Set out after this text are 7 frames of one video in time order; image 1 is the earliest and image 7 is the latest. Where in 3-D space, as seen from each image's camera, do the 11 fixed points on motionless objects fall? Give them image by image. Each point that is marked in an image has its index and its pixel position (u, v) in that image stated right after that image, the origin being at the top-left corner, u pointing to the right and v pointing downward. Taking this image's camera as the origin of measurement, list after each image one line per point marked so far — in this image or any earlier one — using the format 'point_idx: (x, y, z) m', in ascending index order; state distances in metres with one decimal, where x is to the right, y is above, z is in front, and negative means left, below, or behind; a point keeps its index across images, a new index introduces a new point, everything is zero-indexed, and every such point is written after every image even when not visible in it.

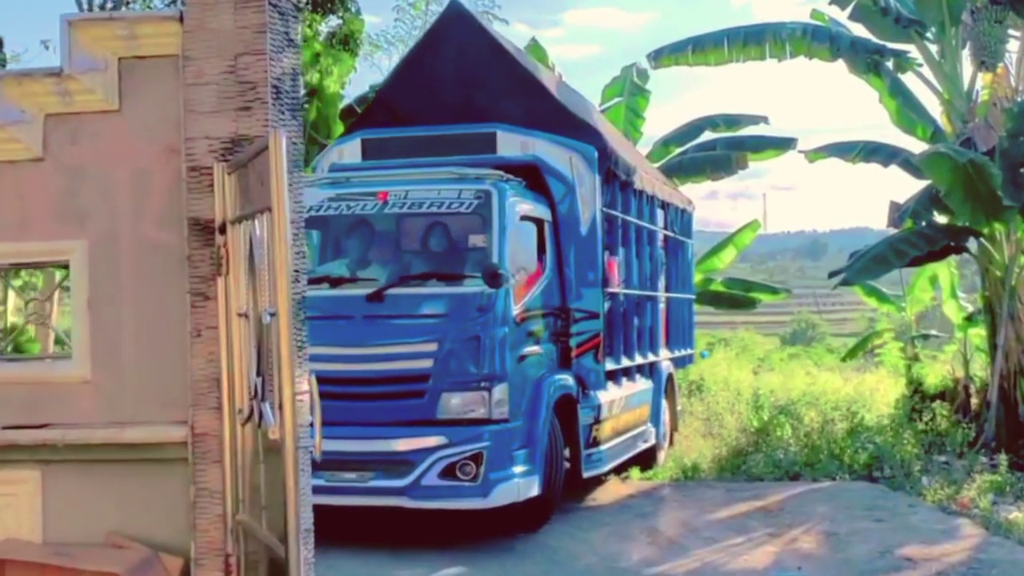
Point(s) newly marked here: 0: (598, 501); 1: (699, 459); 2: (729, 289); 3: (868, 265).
0: (+0.7, -1.7, +9.8) m
1: (+2.0, -1.8, +12.6) m
2: (+3.7, 0.0, +19.9) m
3: (+3.7, +0.2, +12.4) m
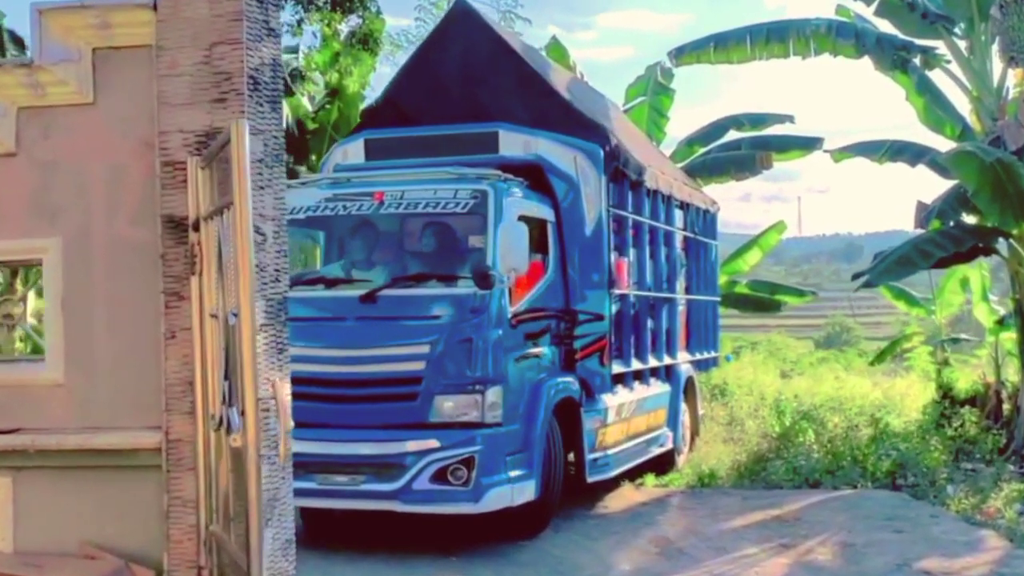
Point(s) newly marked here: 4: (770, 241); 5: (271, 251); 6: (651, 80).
0: (+0.8, -1.8, +9.5) m
1: (+2.1, -1.8, +12.3) m
2: (+4.0, -0.1, +19.6) m
3: (+3.9, +0.2, +12.1) m
4: (+4.3, +0.8, +19.9) m
5: (-1.0, +0.2, +5.0) m
6: (+2.4, +3.5, +19.9) m
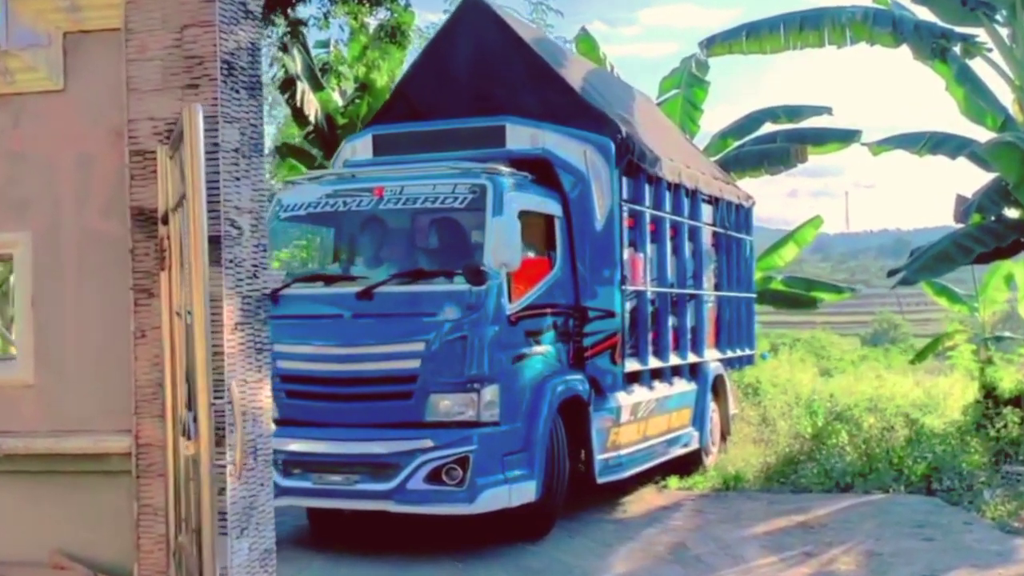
0: (+0.9, -1.7, +9.2) m
1: (+2.4, -1.8, +11.9) m
2: (+4.5, 0.0, +19.1) m
3: (+4.1, +0.3, +11.7) m
4: (+4.8, +0.8, +19.4) m
5: (-1.1, +0.2, +4.7) m
6: (+2.9, +3.5, +19.5) m
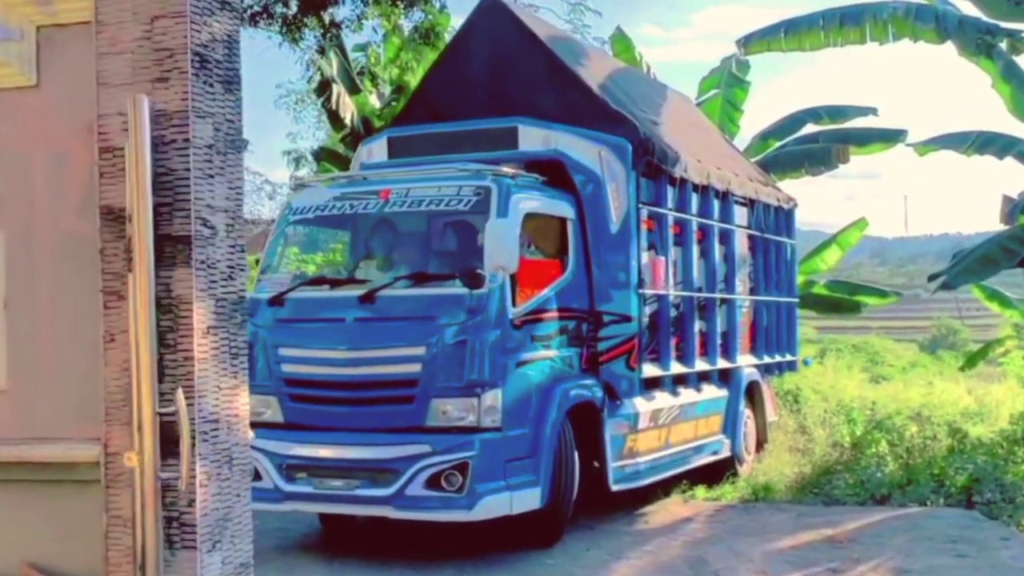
0: (+1.0, -1.8, +8.9) m
1: (+2.6, -1.8, +11.6) m
2: (+5.1, -0.1, +18.7) m
3: (+4.3, +0.2, +11.2) m
4: (+5.4, +0.8, +18.9) m
5: (-1.1, +0.2, +4.5) m
6: (+3.4, +3.5, +19.1) m
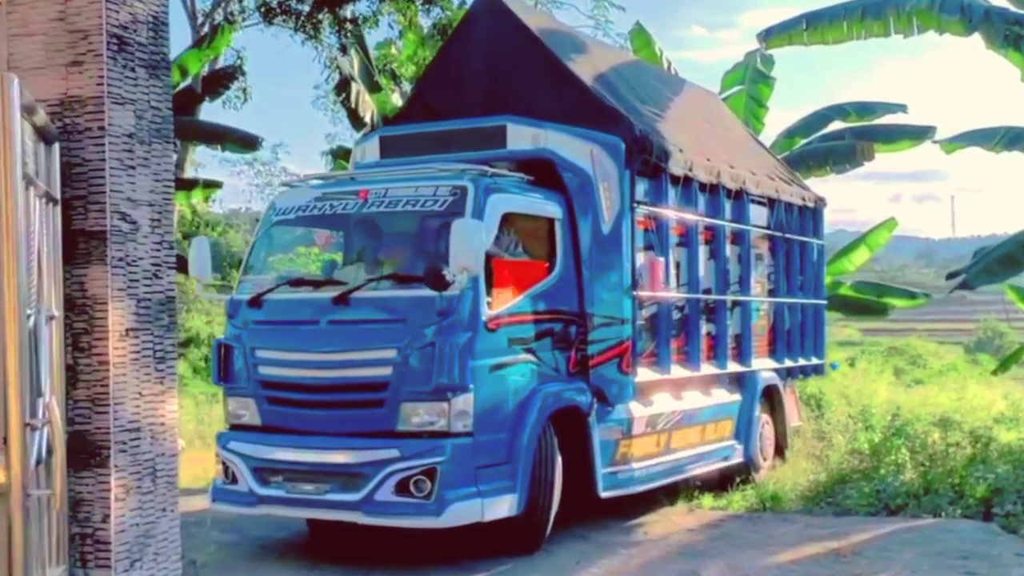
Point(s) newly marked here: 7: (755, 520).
0: (+1.0, -1.8, +8.5) m
1: (+2.6, -1.8, +11.1) m
2: (+5.3, -0.1, +18.2) m
3: (+4.4, +0.2, +10.7) m
4: (+5.7, +0.8, +18.4) m
5: (-1.3, +0.2, +4.2) m
6: (+3.7, +3.5, +18.6) m
7: (+1.8, -1.8, +9.0) m
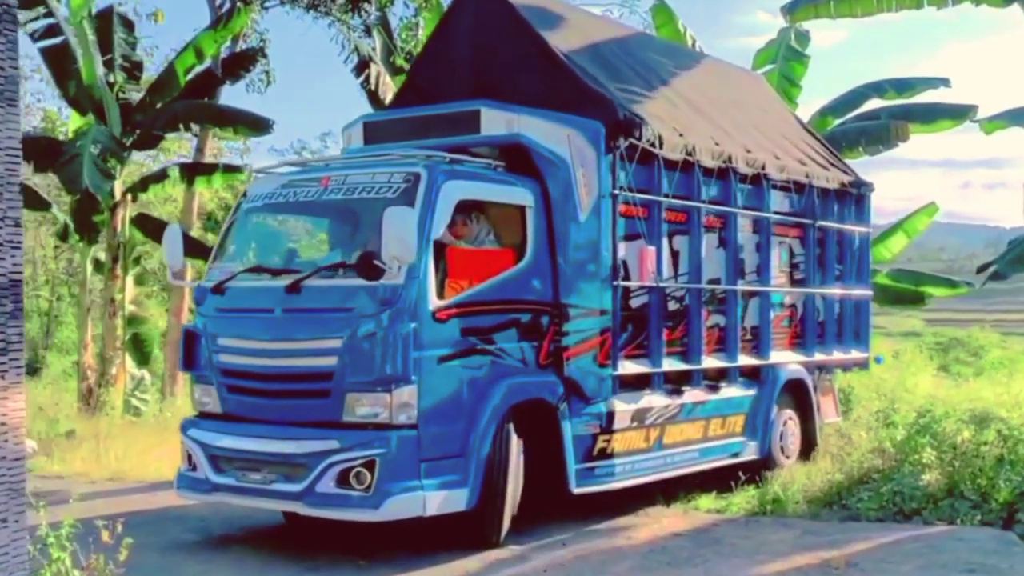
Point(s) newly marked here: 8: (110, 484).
0: (+0.8, -1.7, +7.9) m
1: (+2.6, -1.7, +10.5) m
2: (+5.6, +0.1, +17.3) m
3: (+4.3, +0.3, +10.0) m
4: (+6.0, +0.9, +17.6) m
5: (-1.7, +0.2, +3.7) m
6: (+4.1, +3.6, +17.9) m
7: (+1.7, -1.7, +8.3) m
8: (-3.6, -1.8, +10.7) m
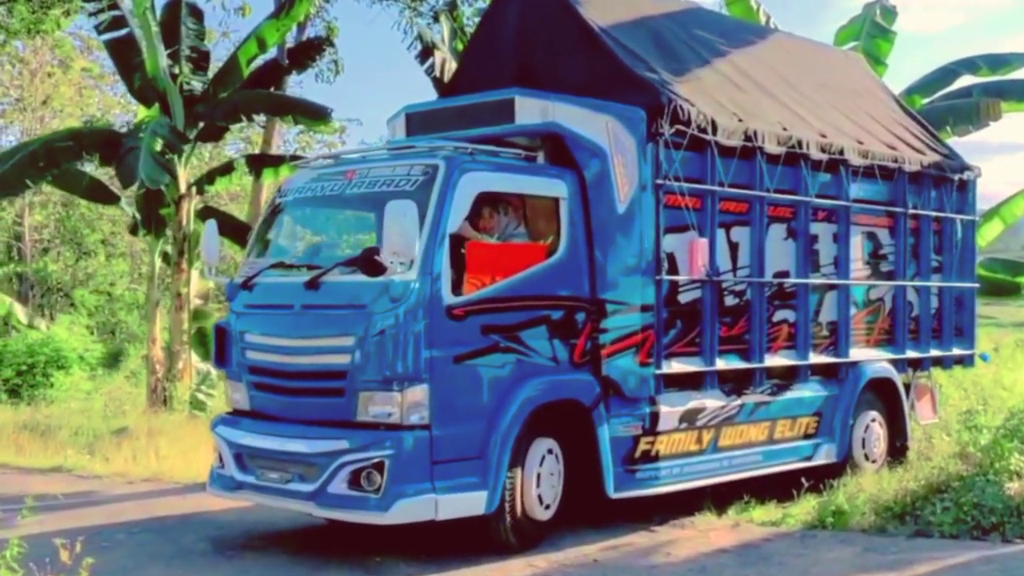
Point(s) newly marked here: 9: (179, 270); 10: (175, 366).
0: (+1.0, -1.6, +7.3) m
1: (+3.0, -1.7, +9.7) m
2: (+6.6, +0.2, +16.2) m
3: (+4.6, +0.4, +9.0) m
4: (+6.9, +1.1, +16.4) m
5: (-1.9, +0.2, +3.3) m
6: (+5.0, +3.8, +16.9) m
7: (+1.9, -1.6, +7.6) m
8: (-3.2, -1.7, +10.4) m
9: (-4.9, +0.3, +17.5) m
10: (-5.0, -1.2, +17.7) m
